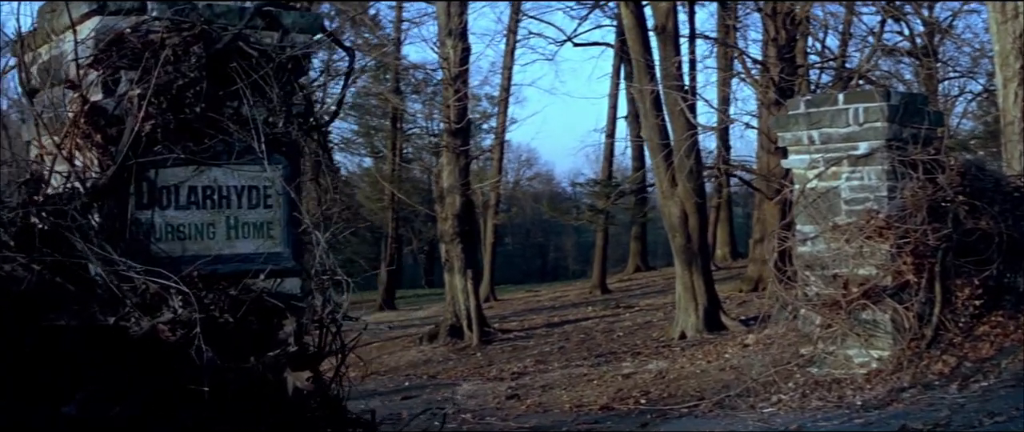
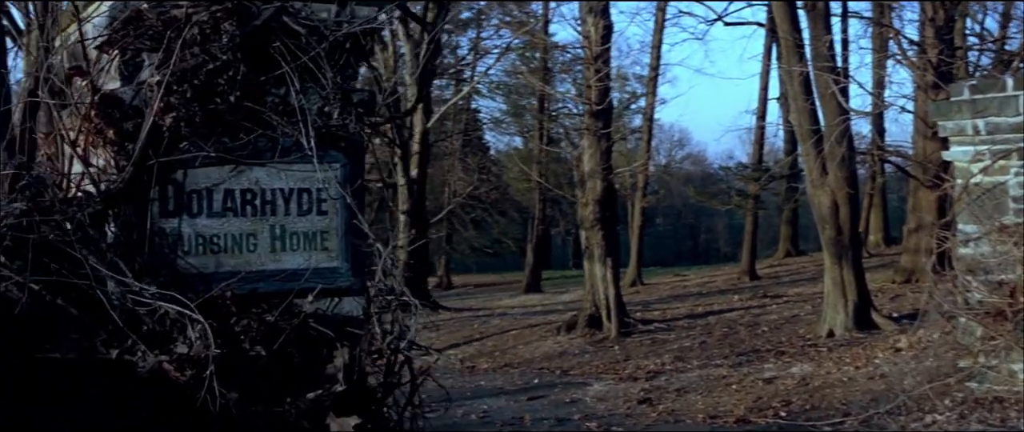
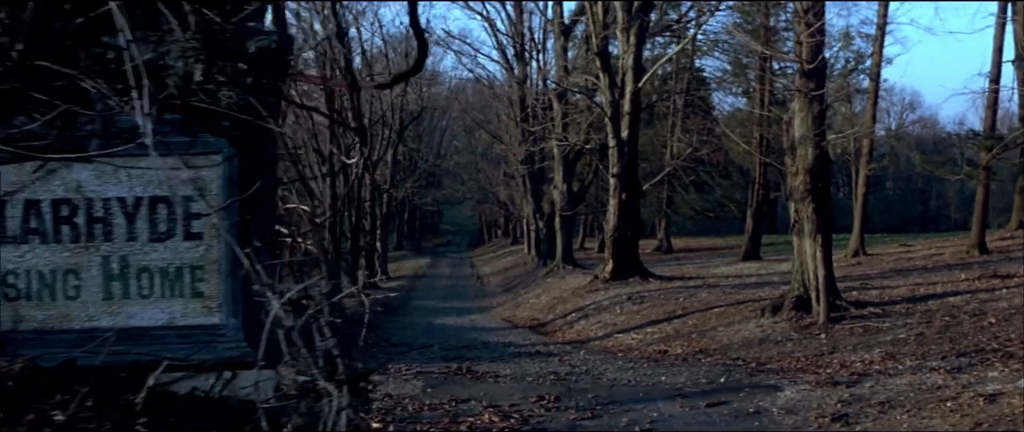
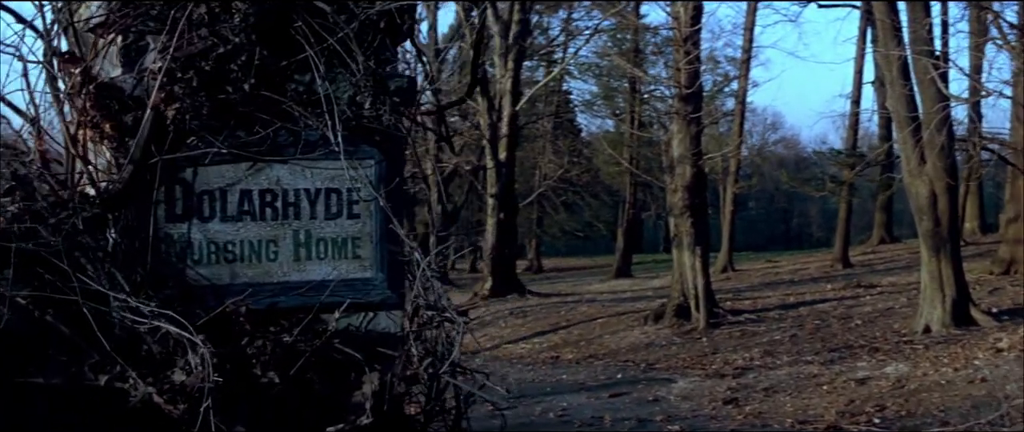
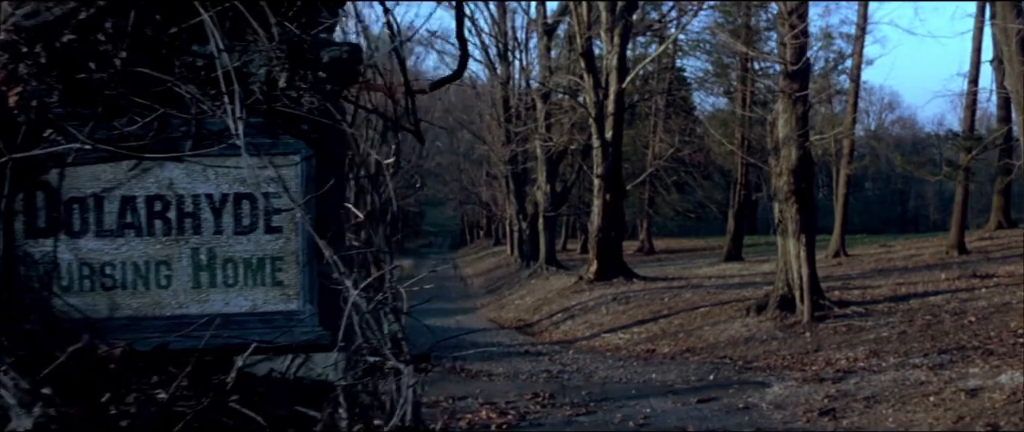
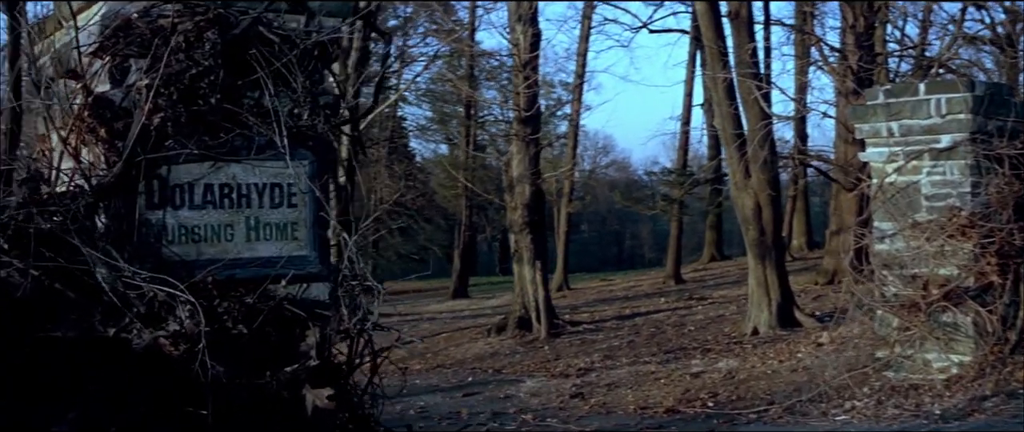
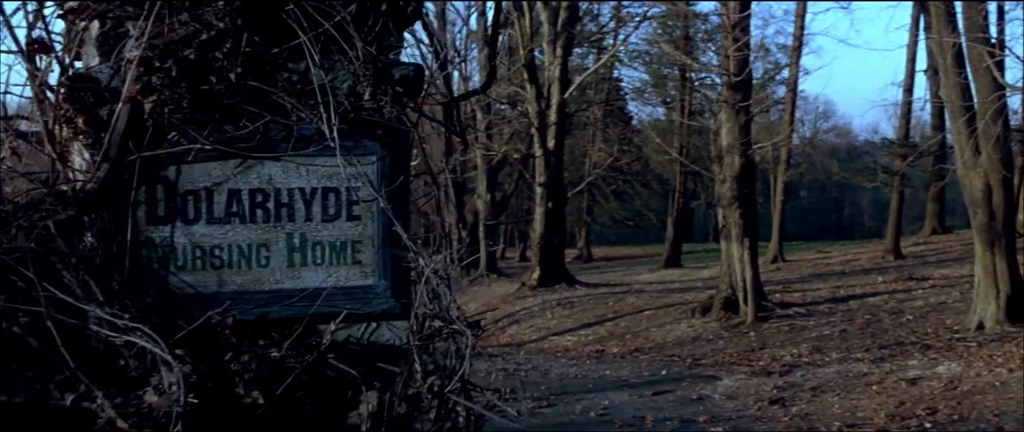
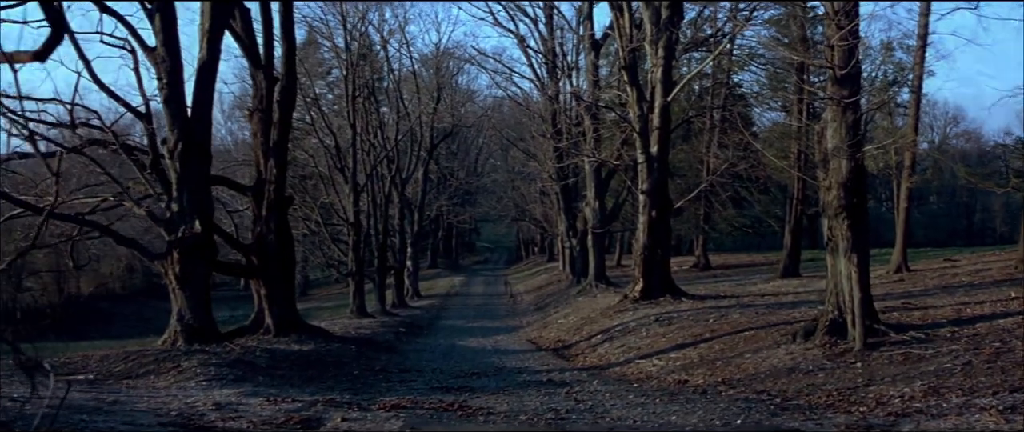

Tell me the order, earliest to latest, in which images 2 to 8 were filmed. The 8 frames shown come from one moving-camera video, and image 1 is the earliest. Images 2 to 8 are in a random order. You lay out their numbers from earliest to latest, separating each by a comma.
6, 2, 4, 7, 5, 3, 8
